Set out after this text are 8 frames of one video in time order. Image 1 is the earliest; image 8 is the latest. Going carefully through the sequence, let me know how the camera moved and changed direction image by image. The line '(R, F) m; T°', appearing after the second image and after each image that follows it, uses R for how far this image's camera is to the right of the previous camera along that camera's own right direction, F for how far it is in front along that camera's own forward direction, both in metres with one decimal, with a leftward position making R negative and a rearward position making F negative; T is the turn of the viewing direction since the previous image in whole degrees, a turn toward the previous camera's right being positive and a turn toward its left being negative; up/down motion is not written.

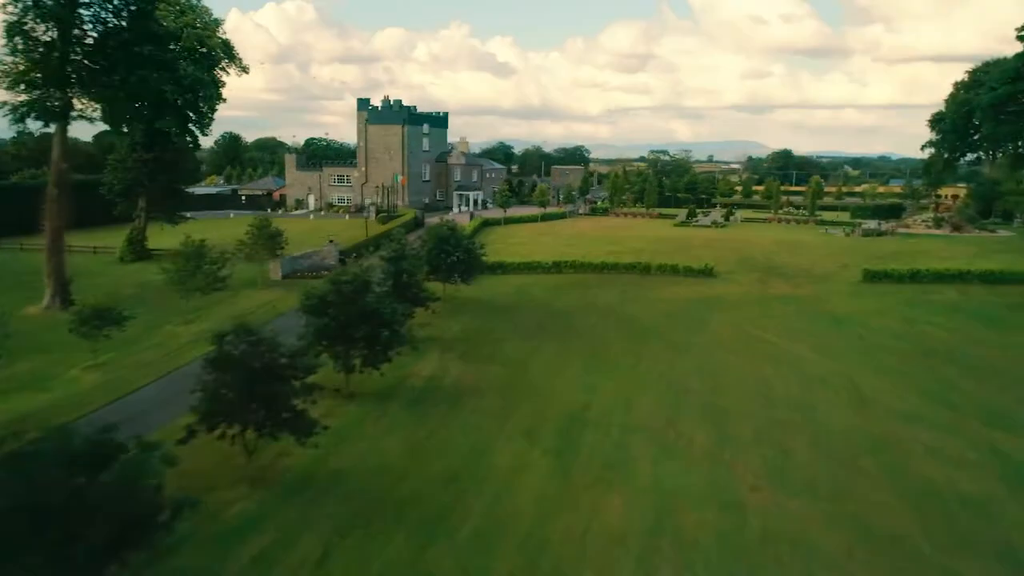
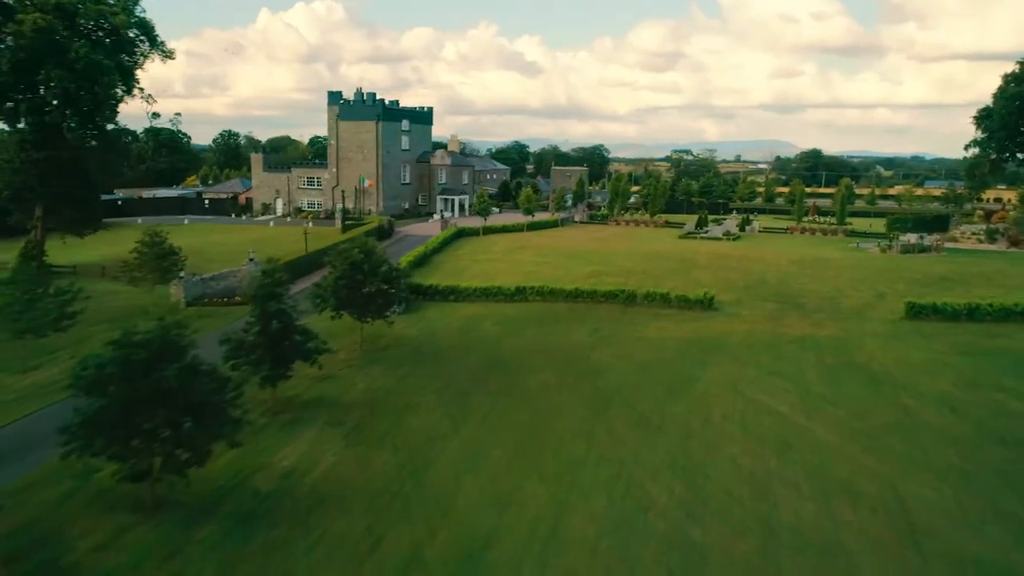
(+3.1, +8.0) m; -2°
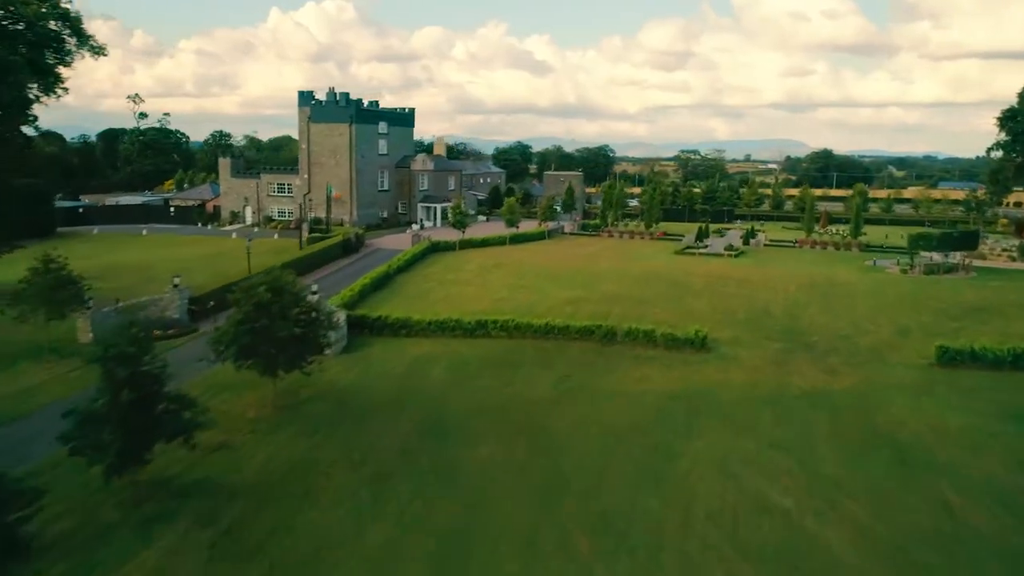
(+1.8, +4.9) m; -1°
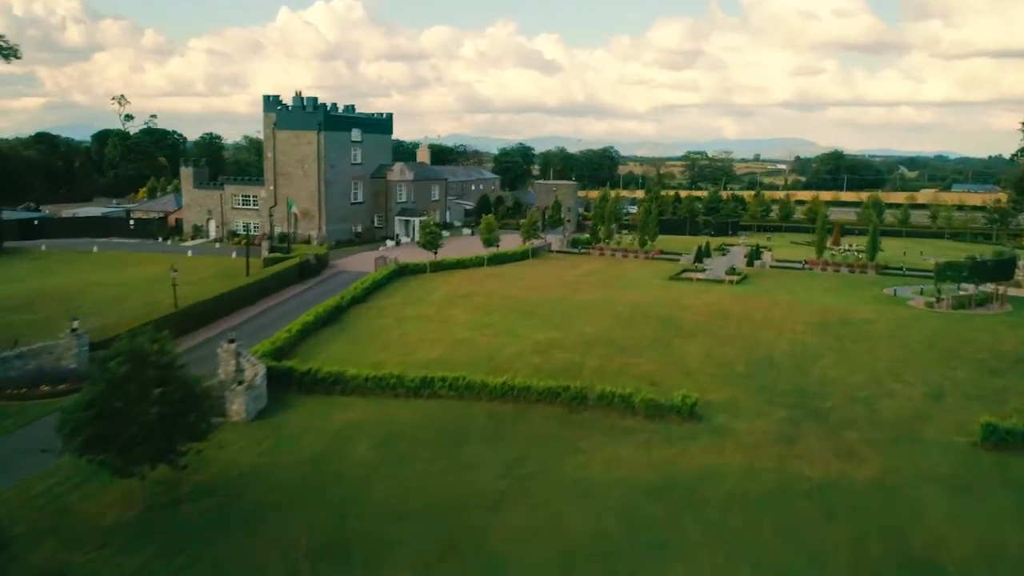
(+1.7, +4.9) m; -1°
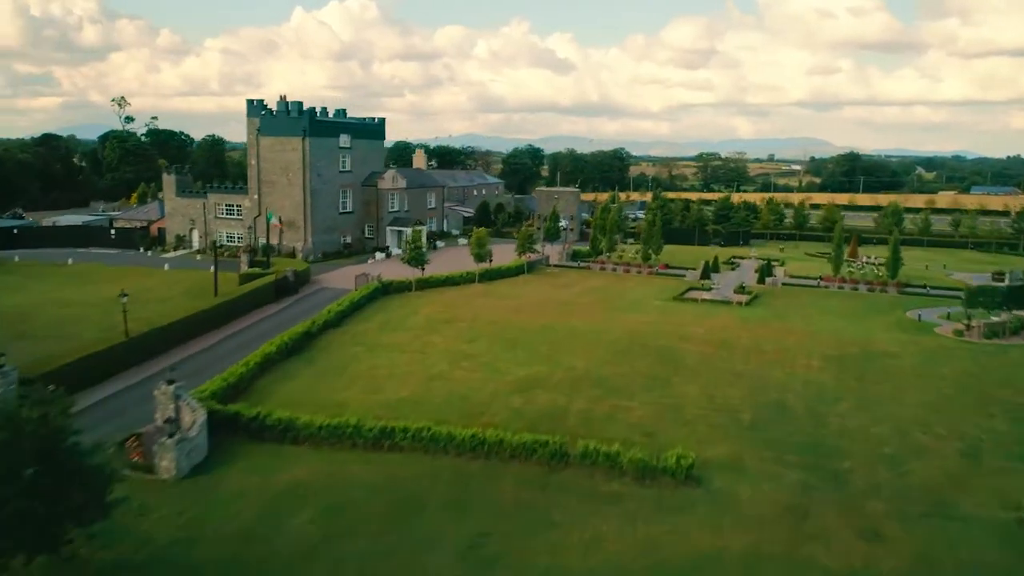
(+1.0, +3.0) m; -1°
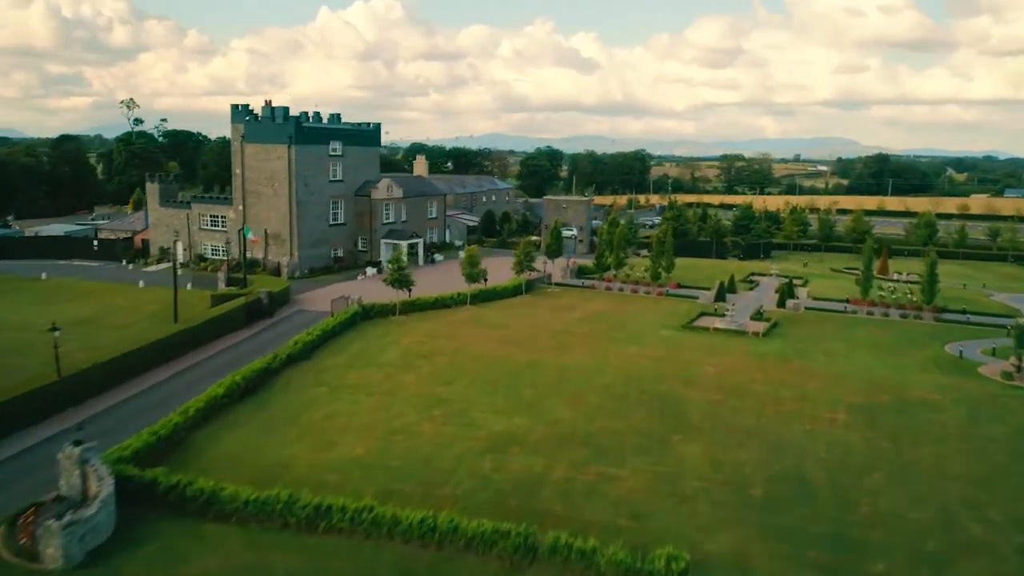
(+1.4, +3.6) m; -2°
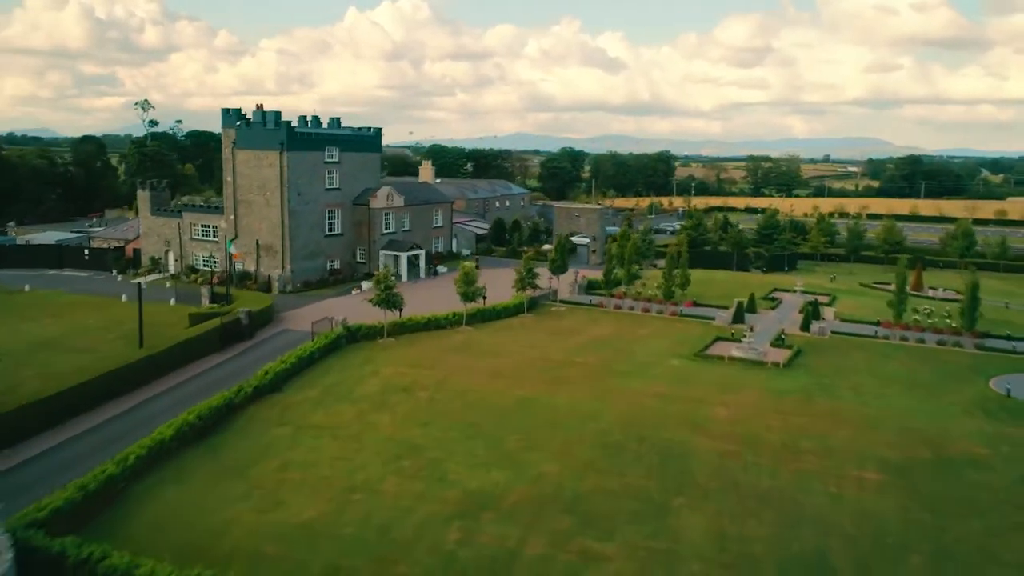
(+1.2, +3.0) m; -2°
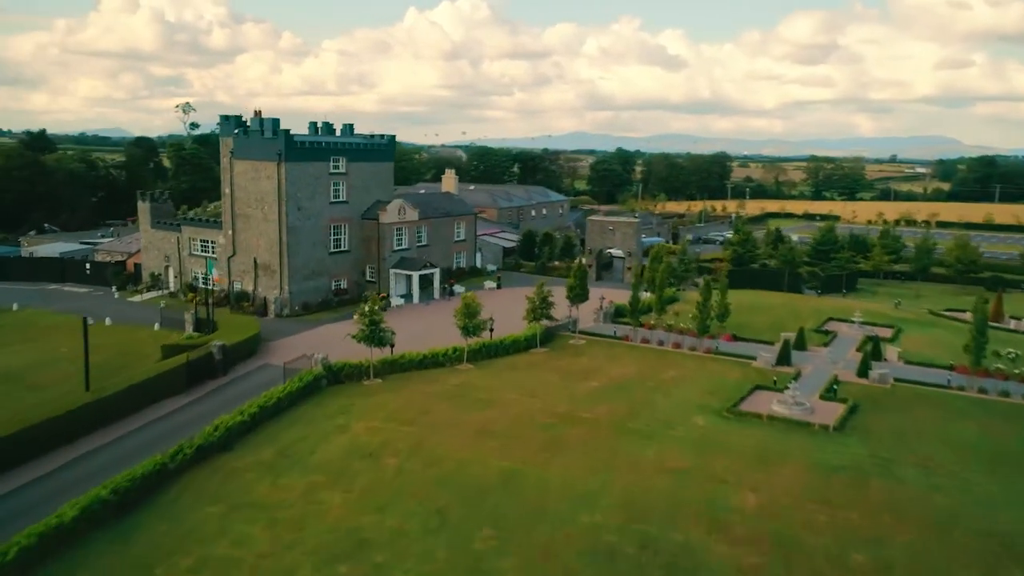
(+1.9, +4.6) m; -4°
